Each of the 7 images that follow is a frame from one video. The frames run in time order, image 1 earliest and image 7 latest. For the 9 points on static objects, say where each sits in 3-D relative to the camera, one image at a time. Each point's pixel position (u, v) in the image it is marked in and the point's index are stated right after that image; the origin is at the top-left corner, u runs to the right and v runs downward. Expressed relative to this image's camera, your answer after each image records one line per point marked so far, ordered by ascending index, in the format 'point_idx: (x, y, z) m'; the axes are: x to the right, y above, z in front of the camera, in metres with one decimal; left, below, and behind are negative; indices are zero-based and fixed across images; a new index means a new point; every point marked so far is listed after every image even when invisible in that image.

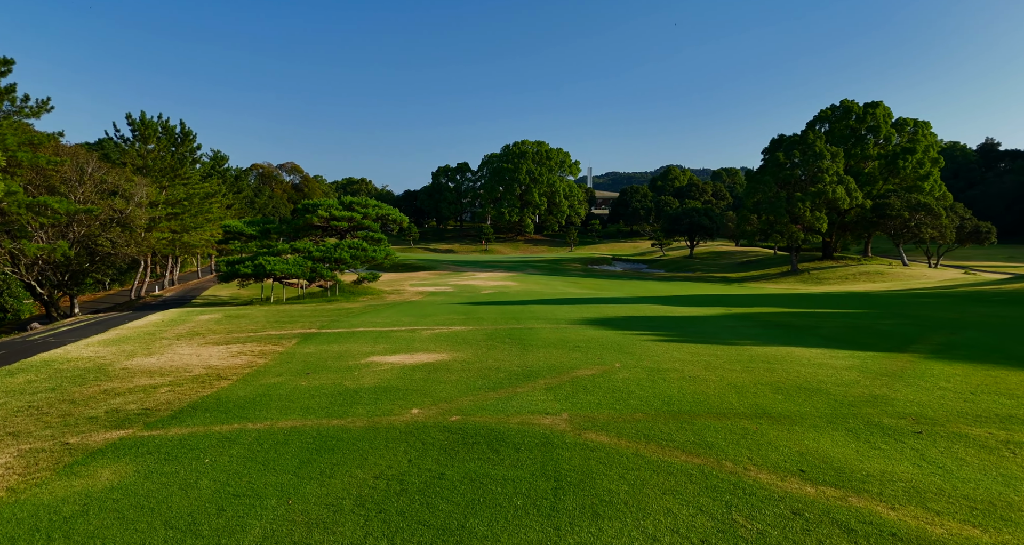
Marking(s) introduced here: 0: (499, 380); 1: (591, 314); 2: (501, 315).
0: (-0.2, -1.5, +8.9) m
1: (+2.2, -1.2, +17.9) m
2: (-0.3, -1.2, +18.4) m
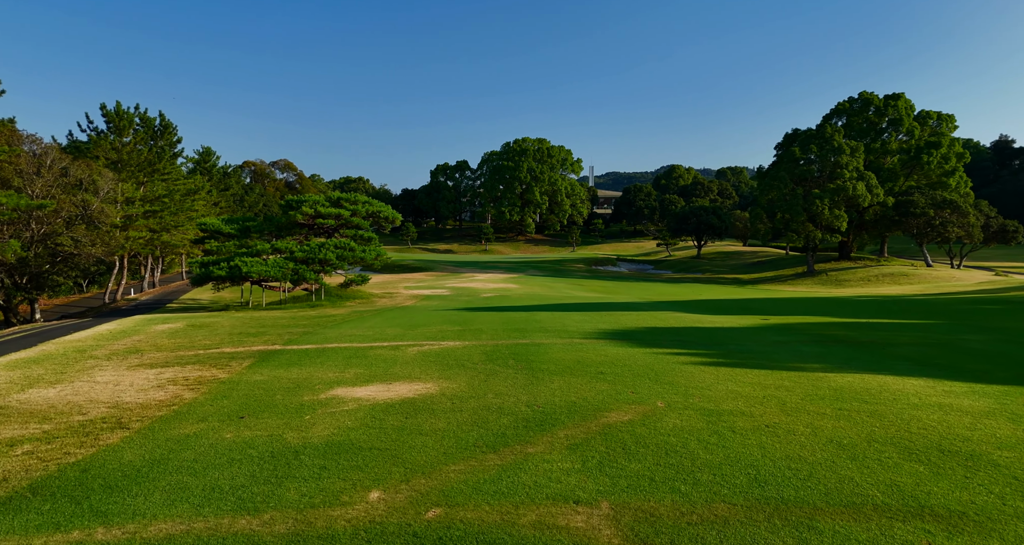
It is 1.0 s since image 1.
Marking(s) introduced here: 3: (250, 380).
0: (-0.1, -1.6, +6.4) m
1: (+2.3, -1.3, +15.4) m
2: (-0.2, -1.3, +15.9) m
3: (-3.7, -1.5, +9.1) m
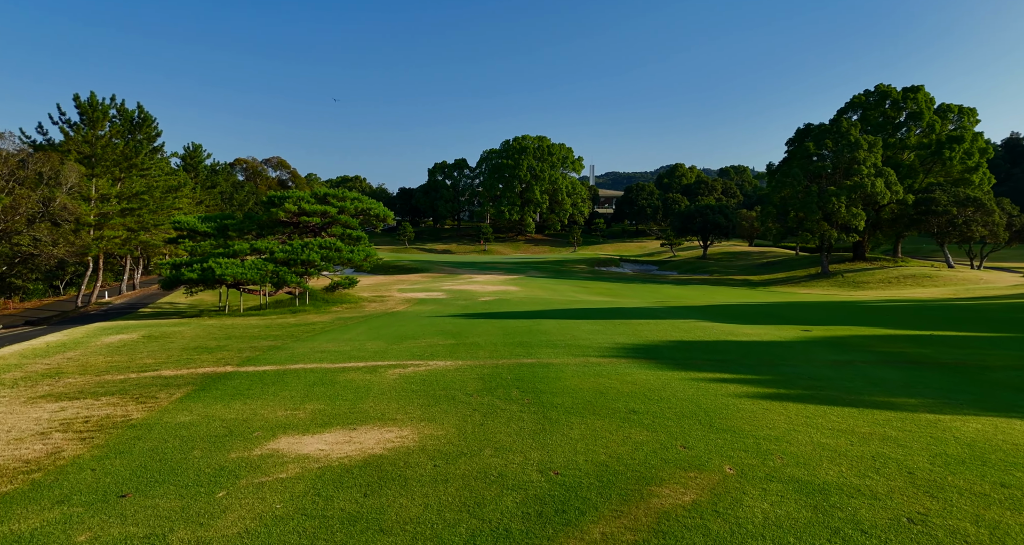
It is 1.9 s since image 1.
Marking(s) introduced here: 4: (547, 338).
0: (0.0, -1.7, +4.2) m
1: (+2.4, -1.4, +13.2) m
2: (-0.1, -1.4, +13.7) m
3: (-3.7, -1.6, +6.9) m
4: (+0.8, -1.4, +13.4) m
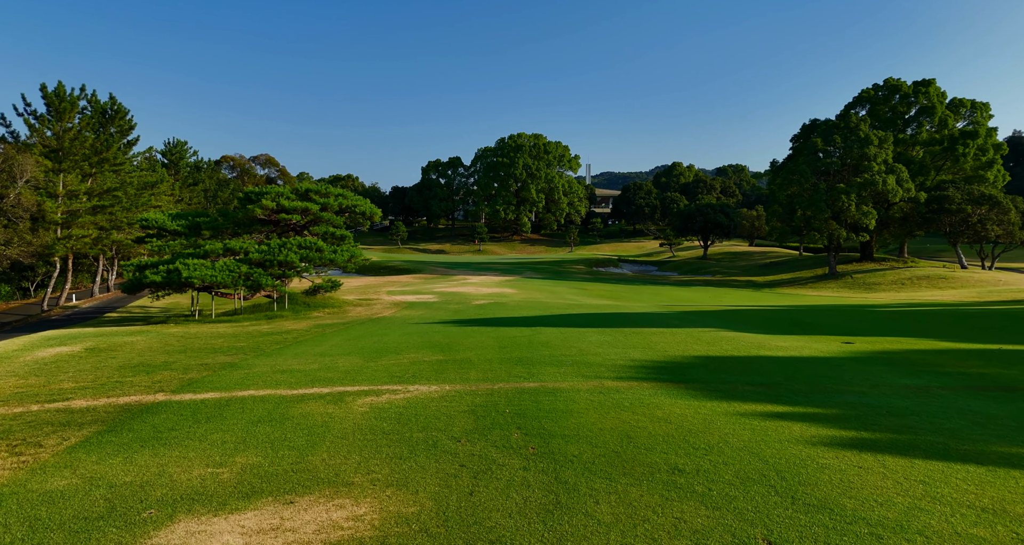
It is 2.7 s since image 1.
0: (0.0, -1.7, +2.3) m
1: (+2.3, -1.4, +11.3) m
2: (-0.2, -1.5, +11.8) m
3: (-3.7, -1.7, +4.9) m
4: (+0.7, -1.5, +11.5) m
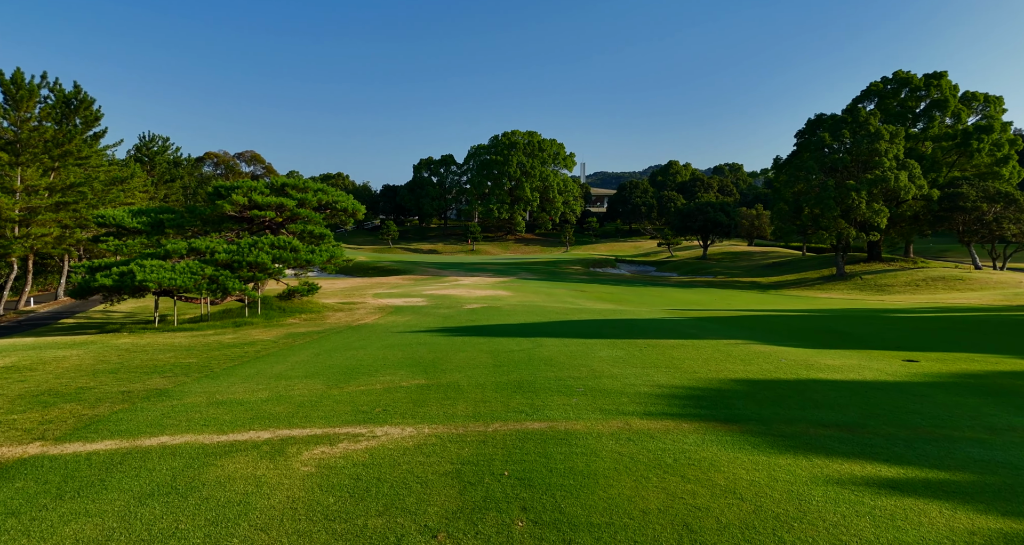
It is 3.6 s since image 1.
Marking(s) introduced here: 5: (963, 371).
0: (0.0, -1.8, +0.2) m
1: (+2.3, -1.5, +9.3) m
2: (-0.2, -1.5, +9.7) m
3: (-3.6, -1.7, +2.8) m
4: (+0.7, -1.5, +9.5) m
5: (+6.6, -1.5, +9.2) m
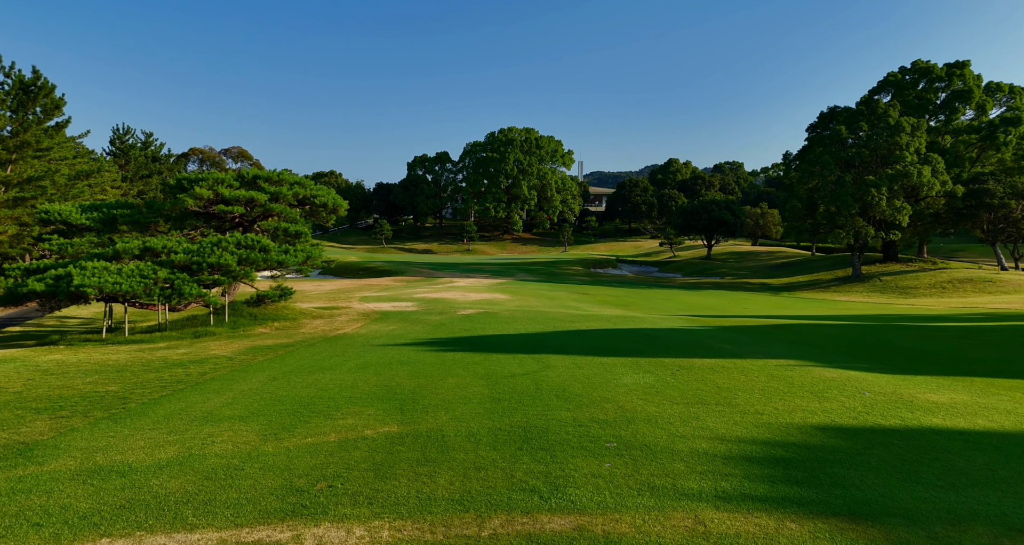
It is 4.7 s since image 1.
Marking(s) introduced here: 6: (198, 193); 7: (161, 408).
0: (+0.1, -1.9, -2.2) m
1: (+2.3, -1.6, +6.8) m
2: (-0.2, -1.6, +7.3) m
3: (-3.6, -1.8, +0.4) m
4: (+0.7, -1.6, +7.0) m
5: (+6.6, -1.5, +6.8) m
6: (-9.3, +2.3, +19.1) m
7: (-4.5, -1.7, +8.3) m
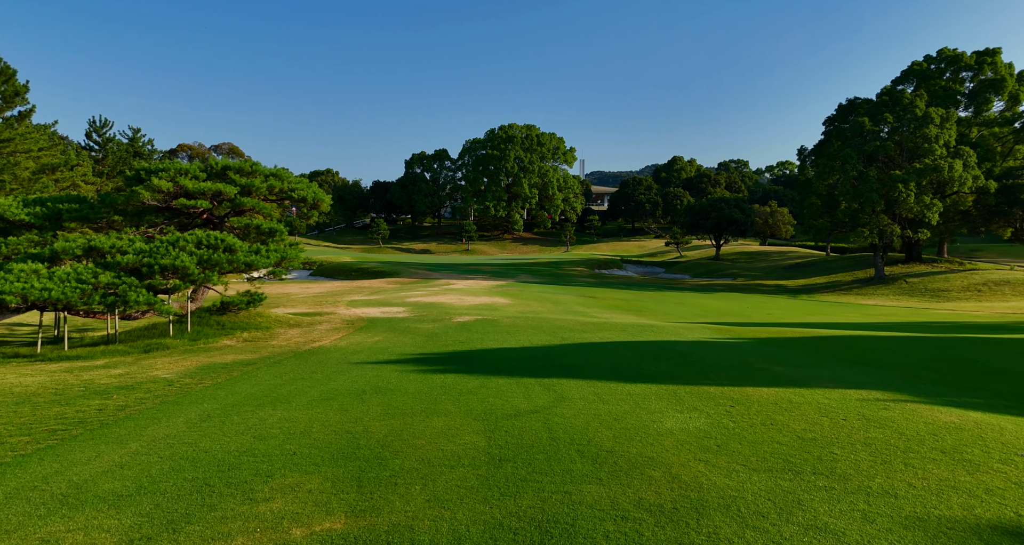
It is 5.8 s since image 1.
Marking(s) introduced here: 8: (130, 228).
0: (+0.2, -2.0, -4.6) m
1: (+2.4, -1.7, +4.4) m
2: (-0.1, -1.7, +4.9) m
3: (-3.5, -1.9, -2.0) m
4: (+0.8, -1.7, +4.6) m
5: (+6.7, -1.6, +4.4) m
6: (-9.3, +2.3, +16.7) m
7: (-4.4, -1.8, +5.9) m
8: (-10.9, +1.3, +18.4) m
